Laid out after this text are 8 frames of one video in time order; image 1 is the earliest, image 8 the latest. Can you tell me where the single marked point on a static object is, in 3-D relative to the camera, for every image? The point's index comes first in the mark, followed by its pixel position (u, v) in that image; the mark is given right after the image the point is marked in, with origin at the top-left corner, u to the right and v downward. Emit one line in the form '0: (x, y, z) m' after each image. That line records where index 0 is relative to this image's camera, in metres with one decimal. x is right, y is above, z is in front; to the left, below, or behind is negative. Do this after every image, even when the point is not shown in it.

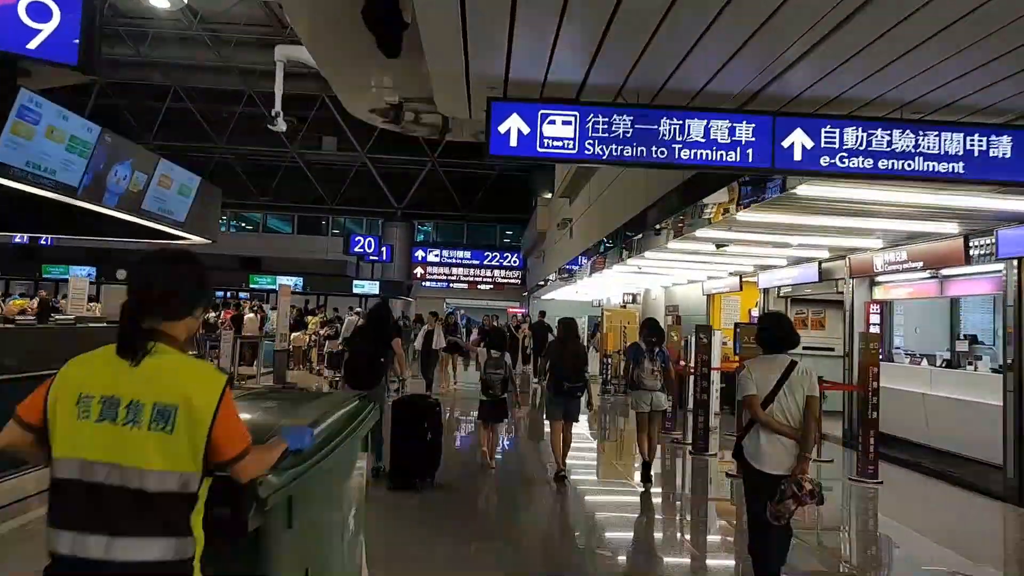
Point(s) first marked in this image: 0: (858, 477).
0: (+4.2, -2.3, +6.6) m
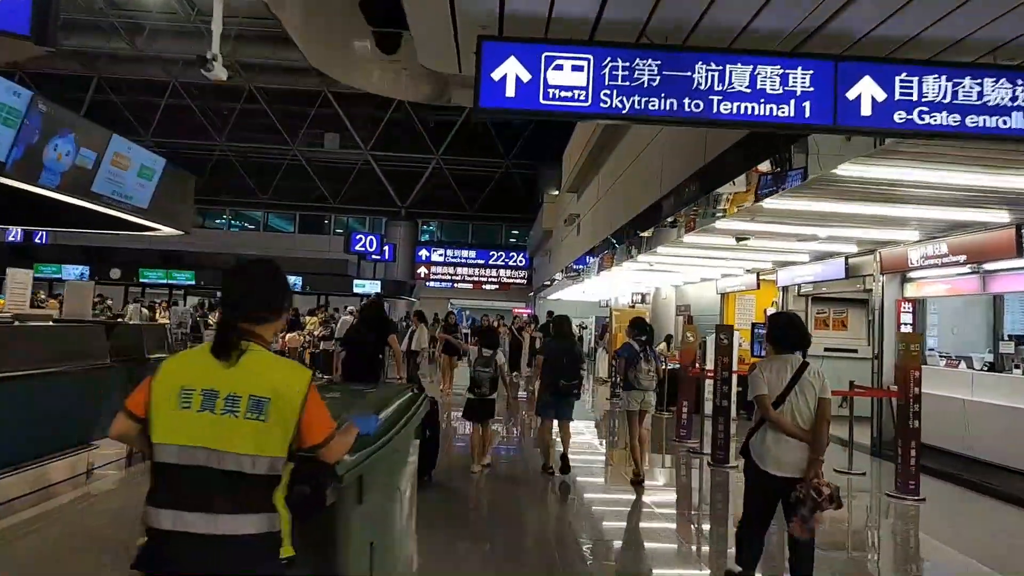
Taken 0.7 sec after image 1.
0: (+4.2, -2.2, +6.0) m
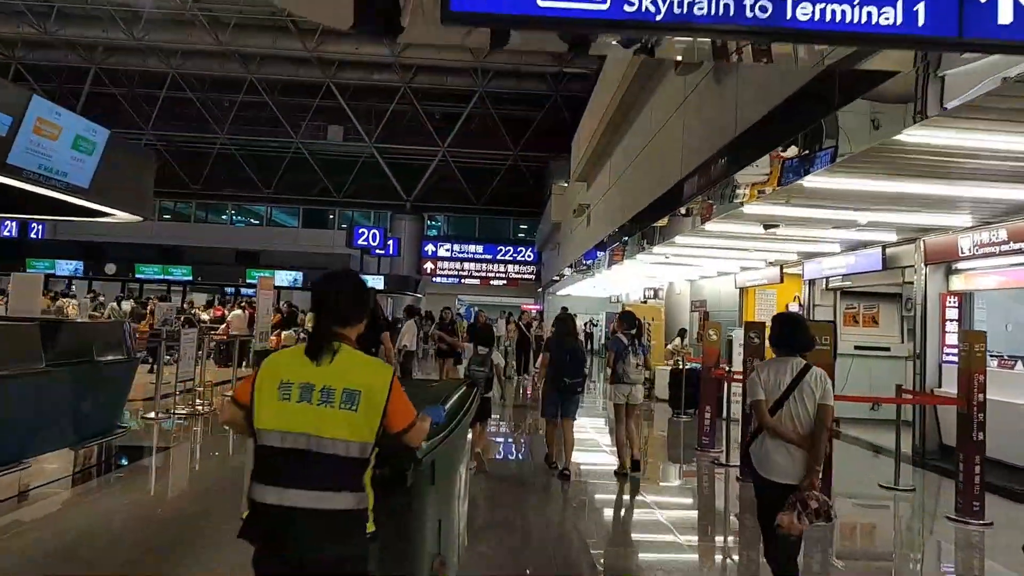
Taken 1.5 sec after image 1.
0: (+4.2, -2.1, +5.3) m
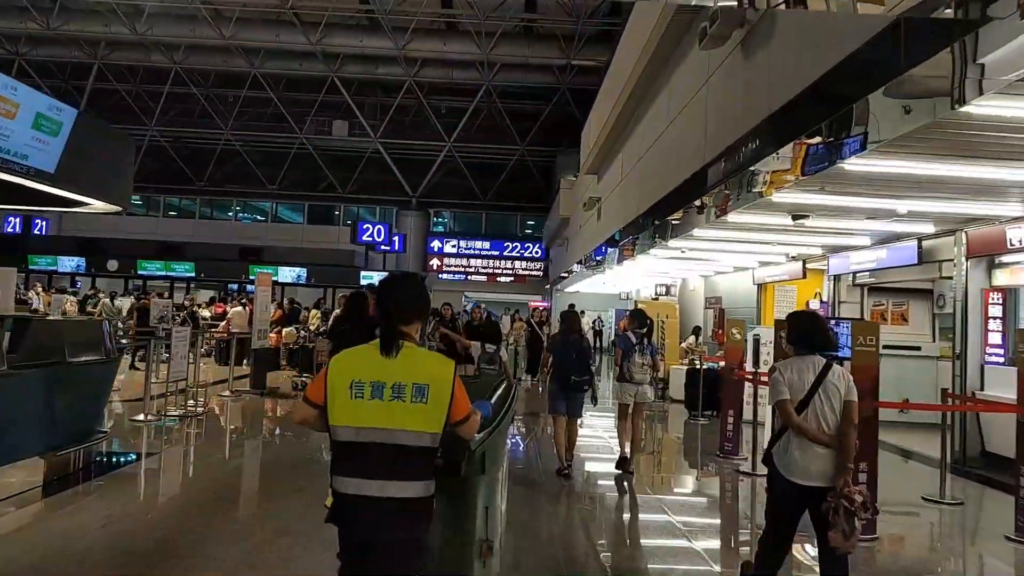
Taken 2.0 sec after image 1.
0: (+4.3, -2.1, +4.9) m
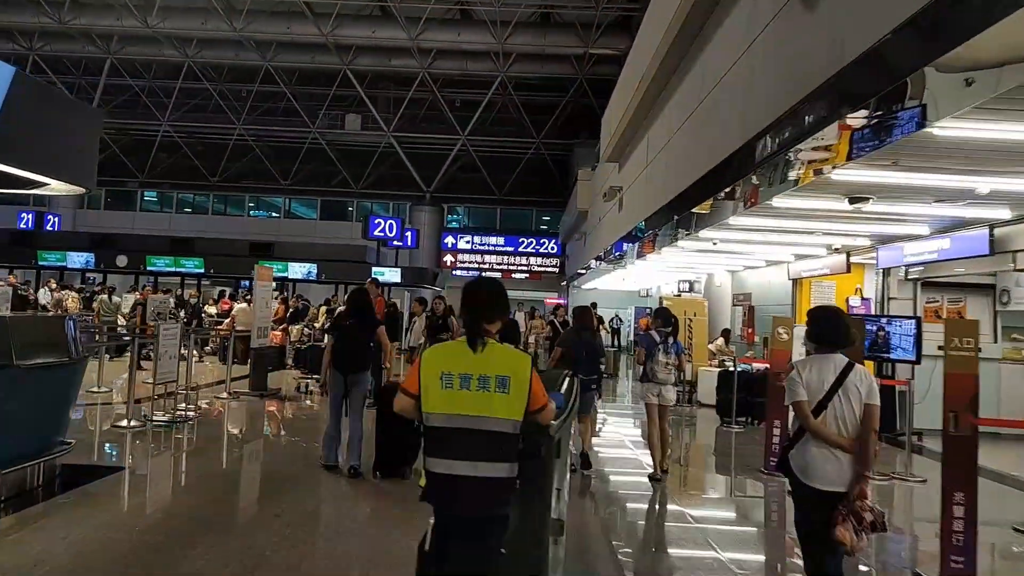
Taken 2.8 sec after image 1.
0: (+4.4, -2.0, +4.2) m
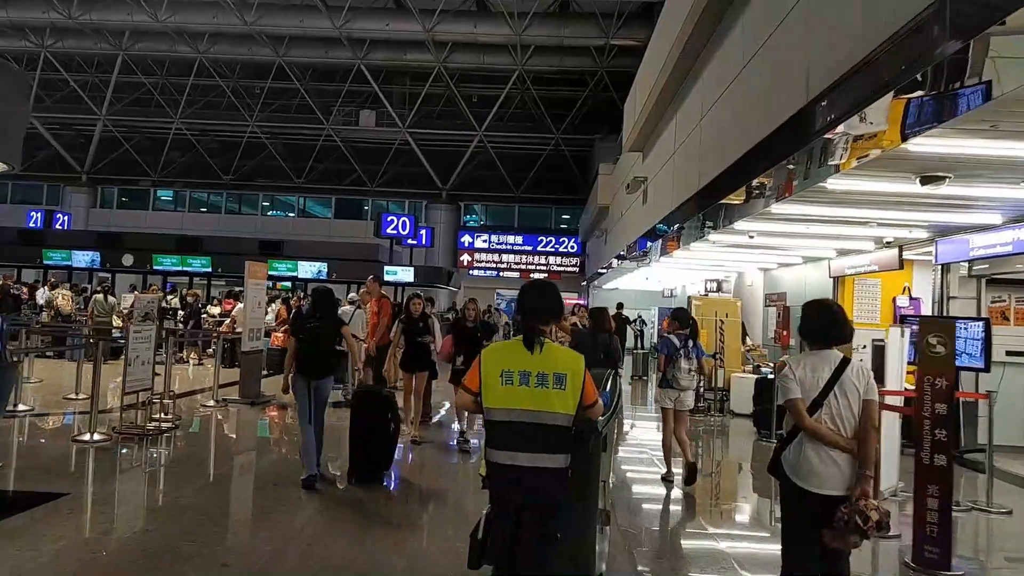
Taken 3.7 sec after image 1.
0: (+4.5, -2.0, +3.4) m
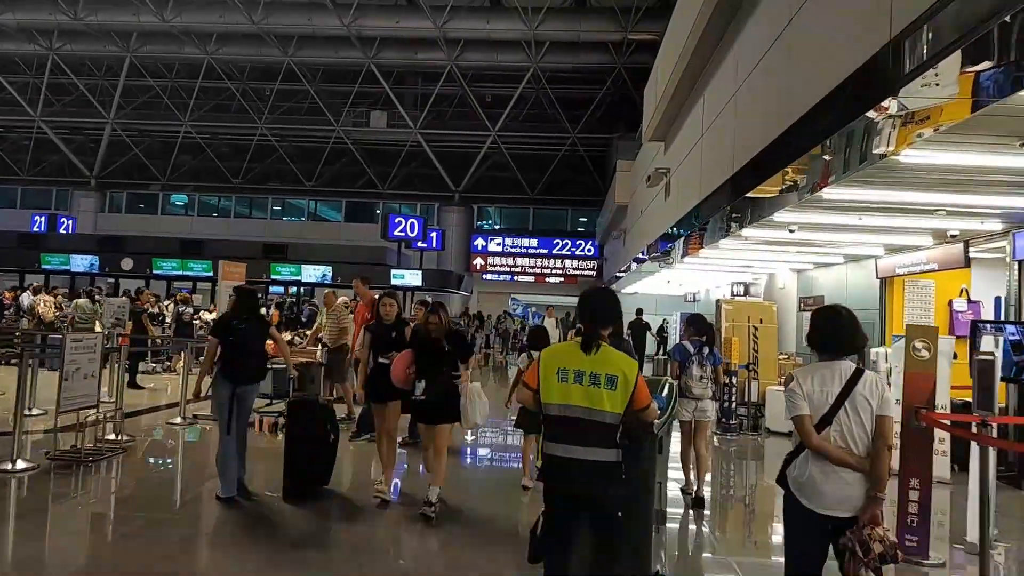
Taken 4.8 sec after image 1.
0: (+4.4, -2.0, +2.4) m
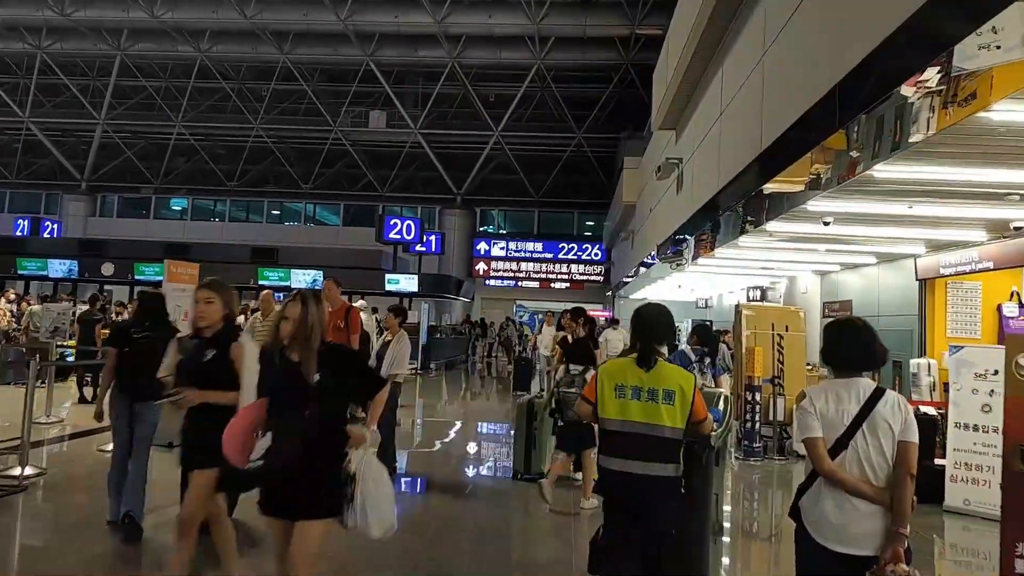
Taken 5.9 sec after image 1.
0: (+4.2, -2.0, +1.4) m
